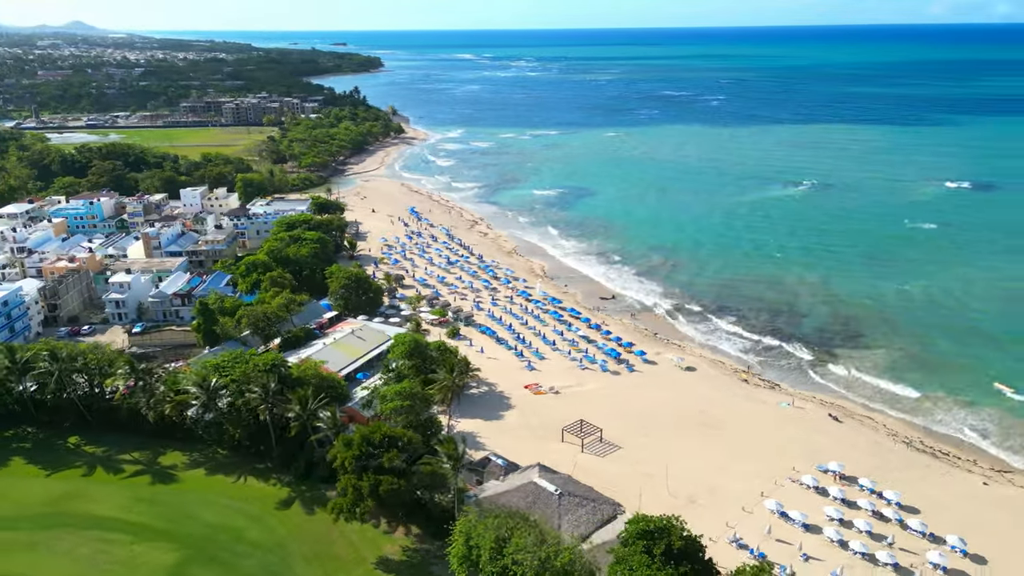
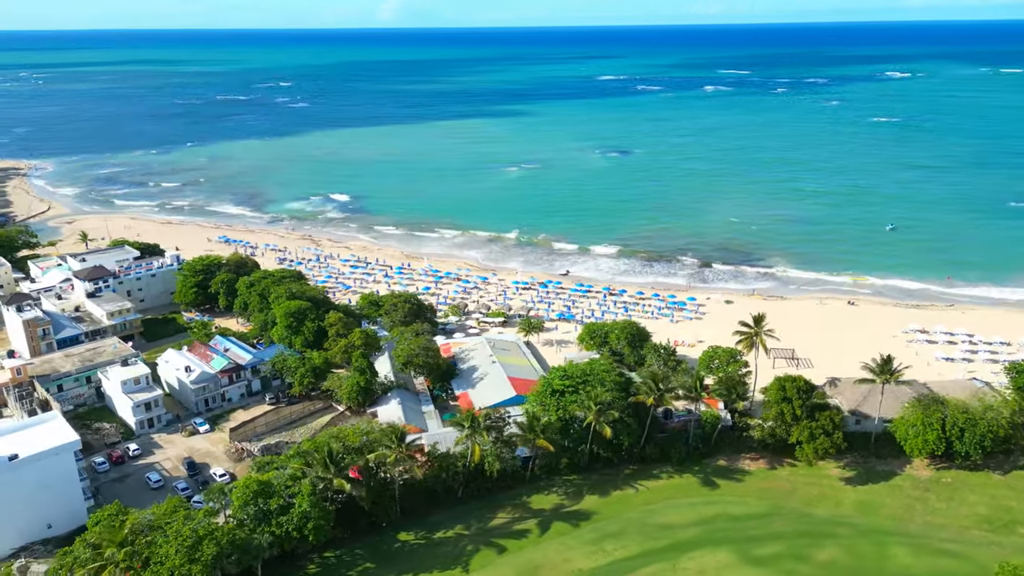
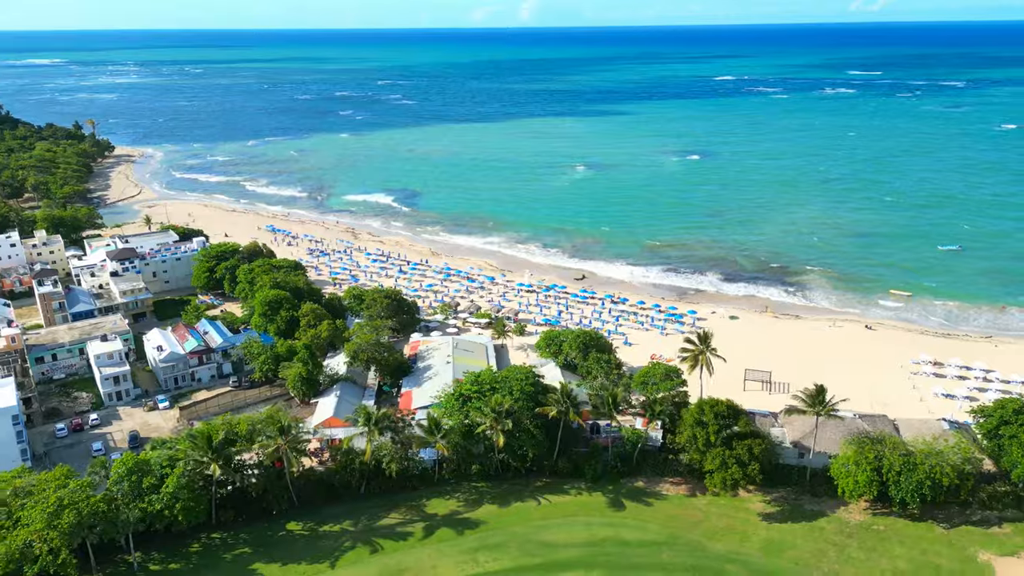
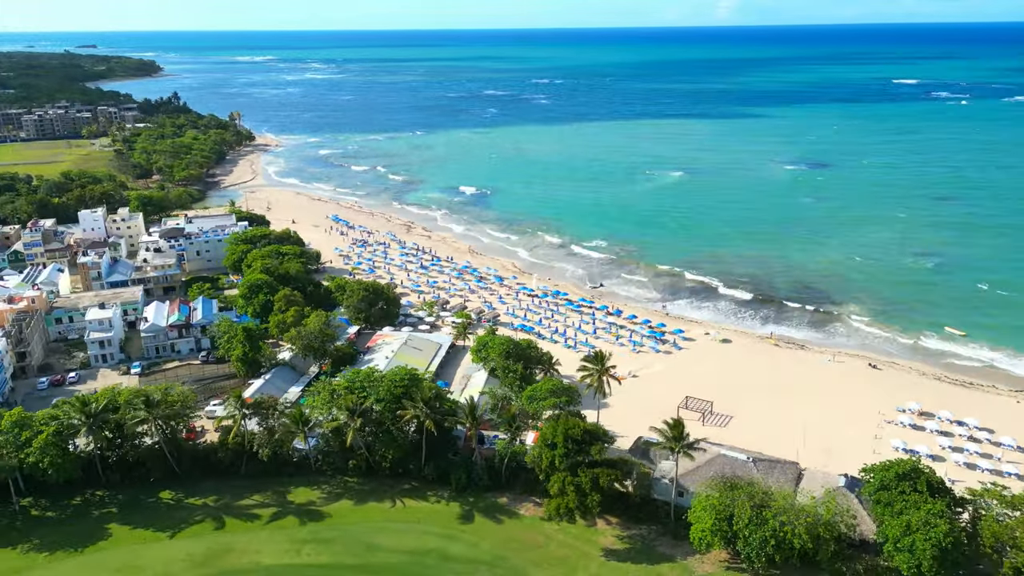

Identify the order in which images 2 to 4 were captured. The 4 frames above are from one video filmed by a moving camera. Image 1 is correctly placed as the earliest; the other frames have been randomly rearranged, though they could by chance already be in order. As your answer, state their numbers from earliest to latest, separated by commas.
4, 3, 2
